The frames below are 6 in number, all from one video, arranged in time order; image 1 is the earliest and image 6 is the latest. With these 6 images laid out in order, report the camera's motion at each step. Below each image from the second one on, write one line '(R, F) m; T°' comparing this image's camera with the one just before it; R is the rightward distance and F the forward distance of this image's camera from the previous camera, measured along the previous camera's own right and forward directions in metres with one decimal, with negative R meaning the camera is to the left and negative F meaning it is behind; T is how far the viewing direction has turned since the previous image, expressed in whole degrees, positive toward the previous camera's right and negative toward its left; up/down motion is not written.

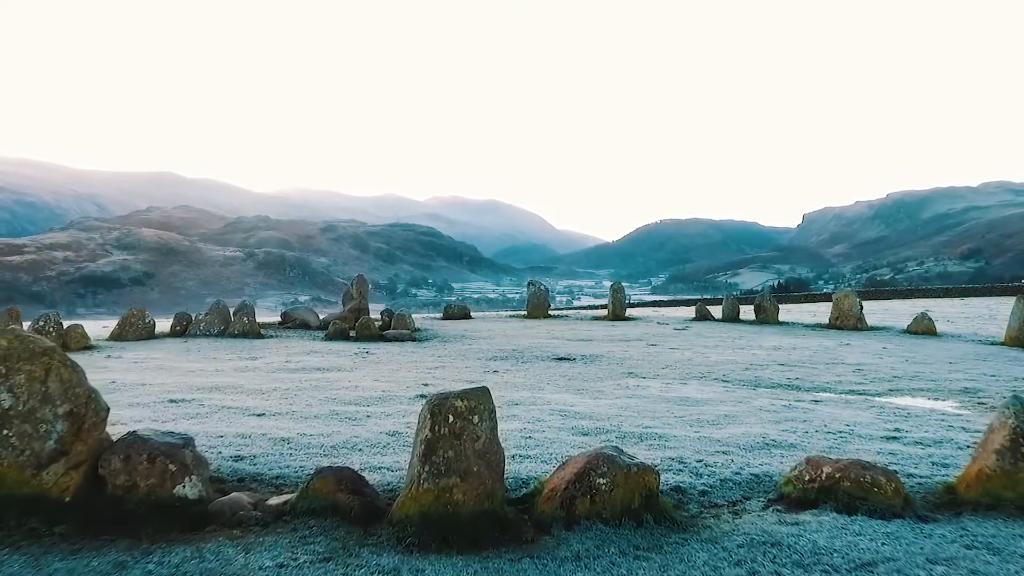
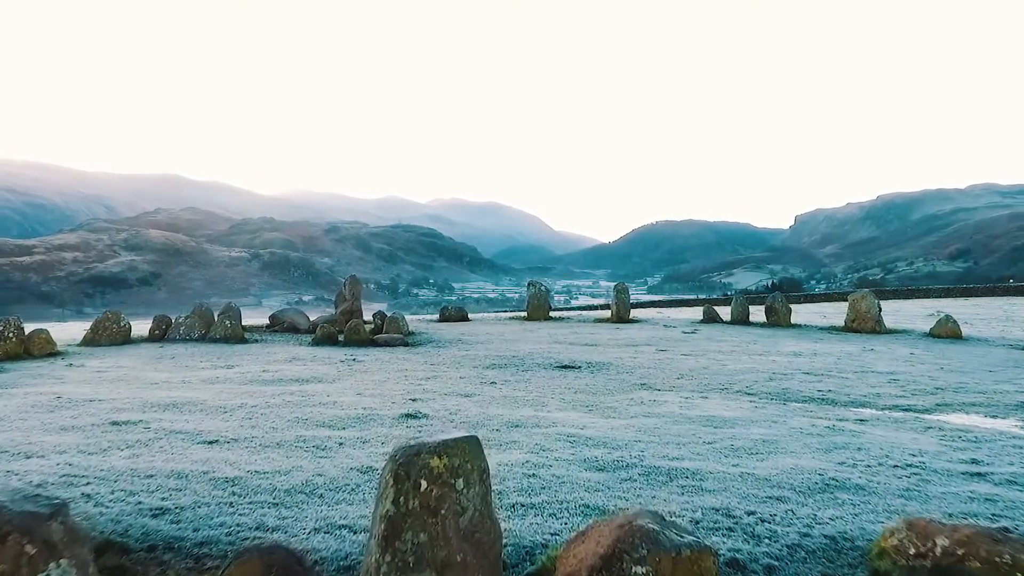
(0.0, +0.9) m; 0°
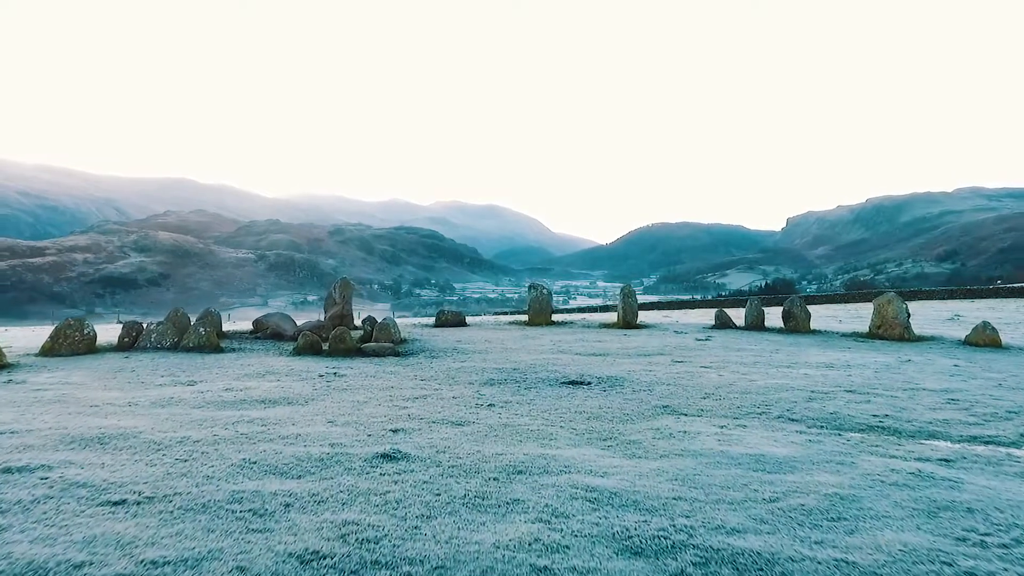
(0.0, +1.1) m; 0°
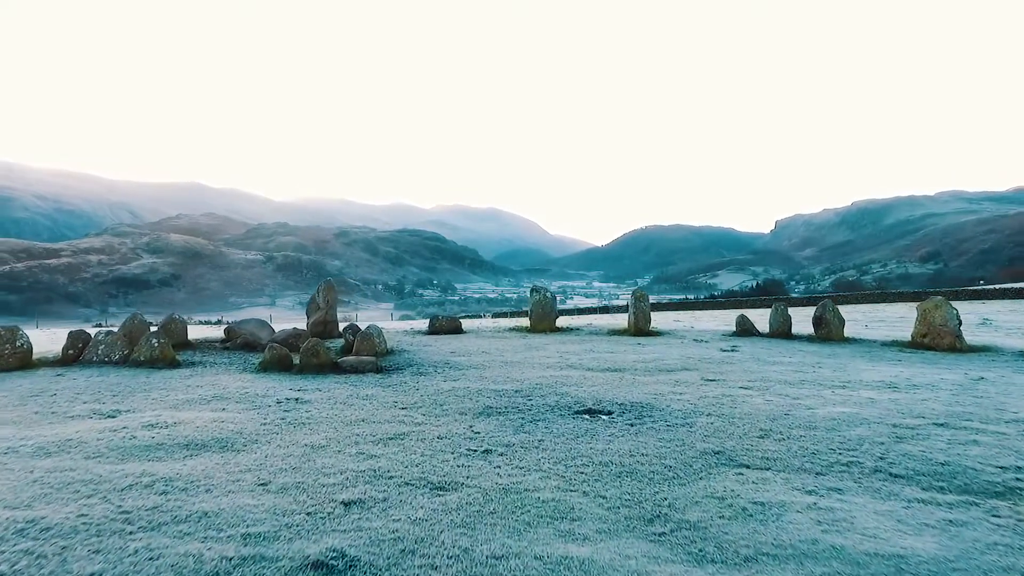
(0.0, +1.6) m; 0°
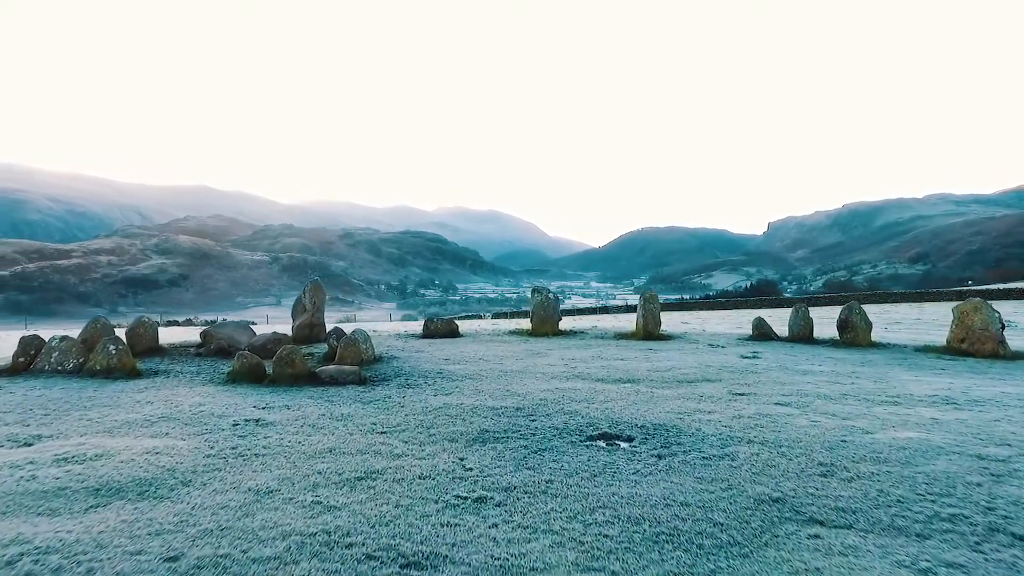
(0.0, +1.1) m; 0°
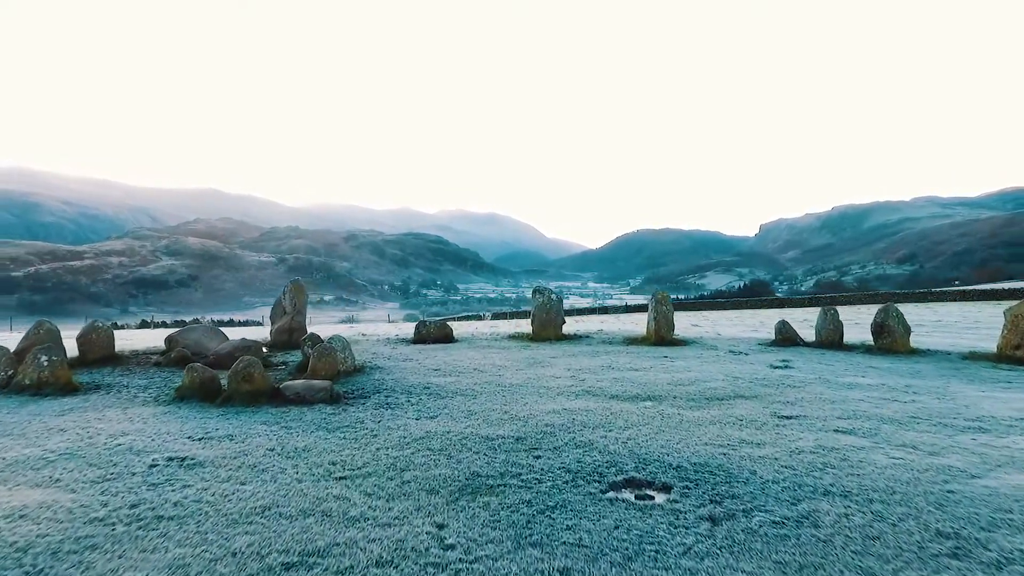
(0.0, +1.4) m; 0°
